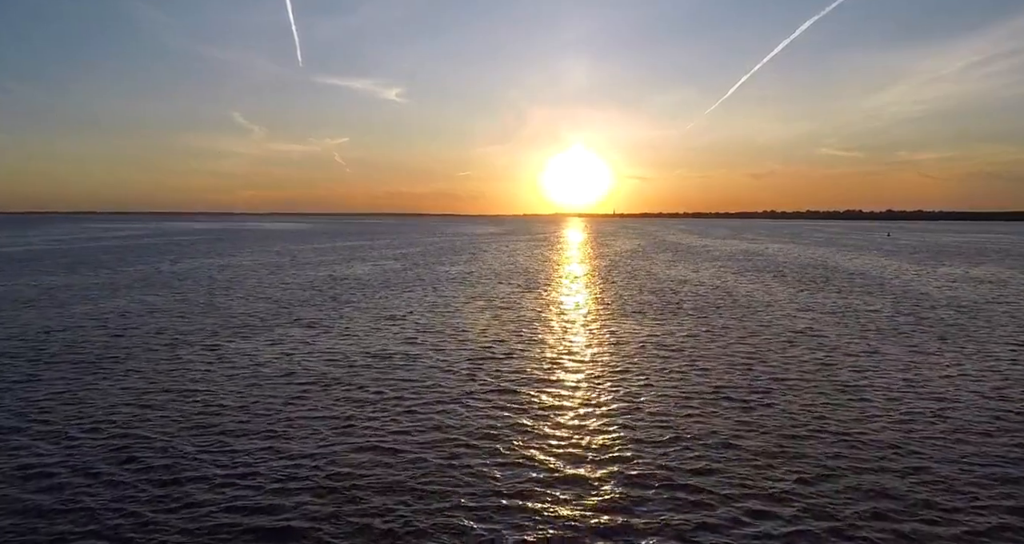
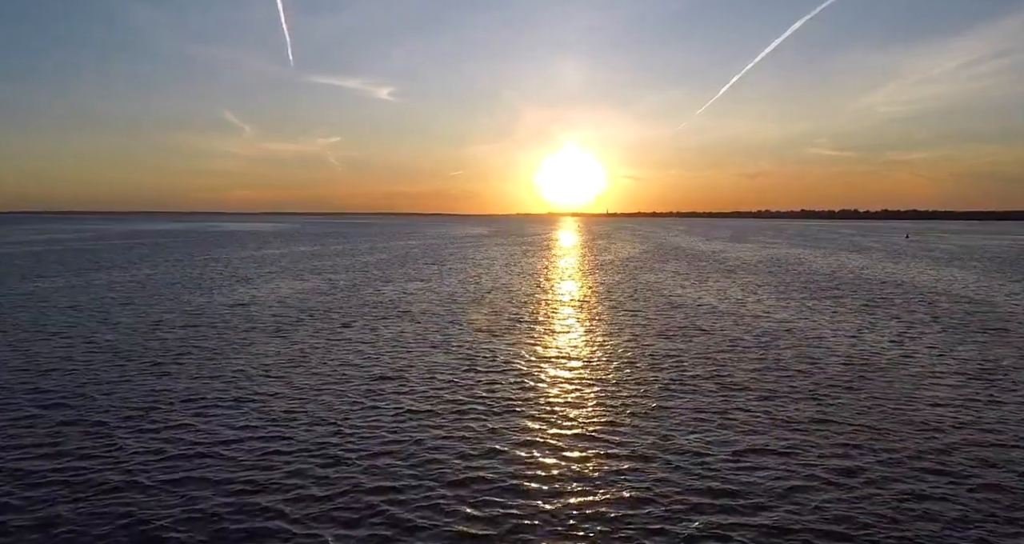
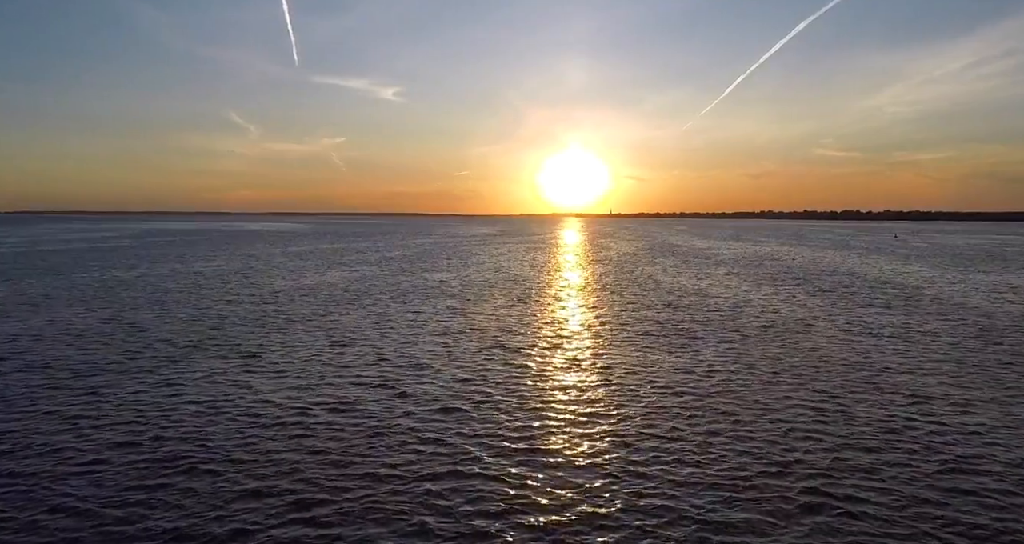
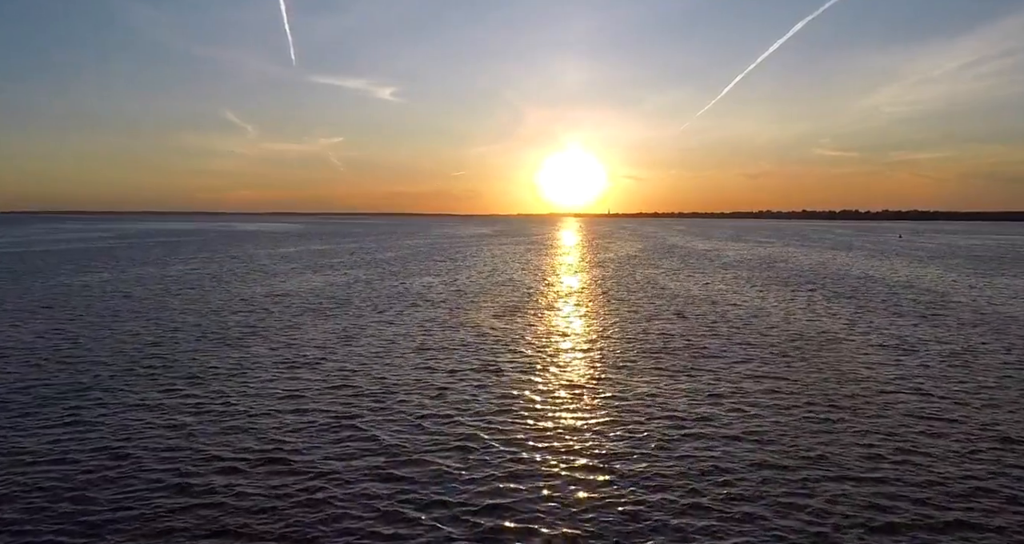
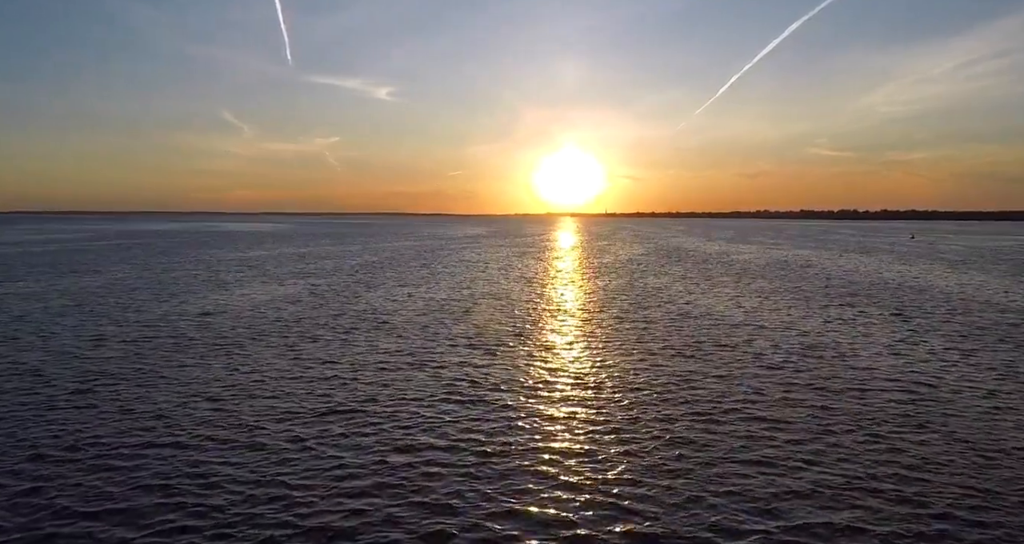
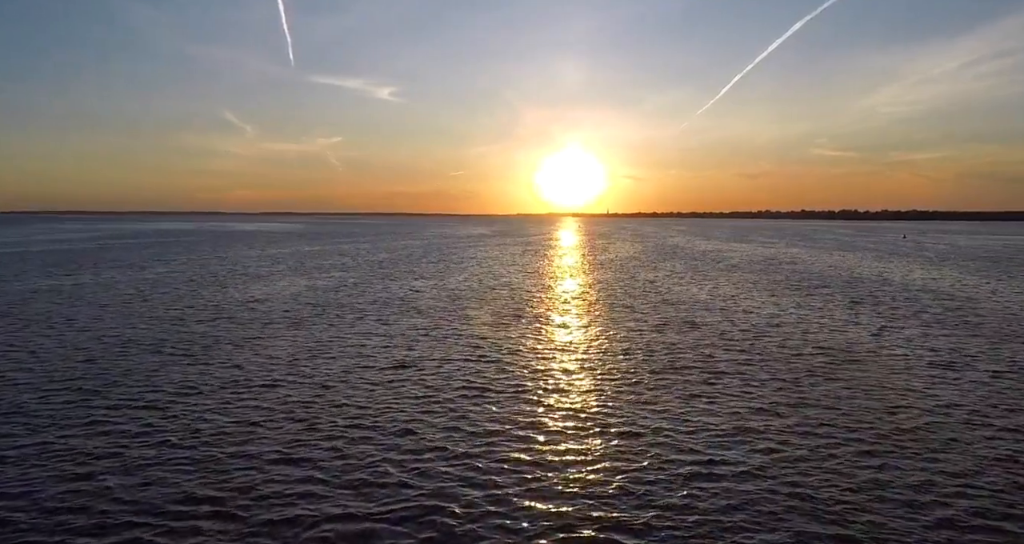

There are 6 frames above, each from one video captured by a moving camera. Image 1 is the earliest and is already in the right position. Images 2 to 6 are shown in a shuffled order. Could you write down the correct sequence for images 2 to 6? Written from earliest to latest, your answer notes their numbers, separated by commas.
3, 4, 6, 2, 5
